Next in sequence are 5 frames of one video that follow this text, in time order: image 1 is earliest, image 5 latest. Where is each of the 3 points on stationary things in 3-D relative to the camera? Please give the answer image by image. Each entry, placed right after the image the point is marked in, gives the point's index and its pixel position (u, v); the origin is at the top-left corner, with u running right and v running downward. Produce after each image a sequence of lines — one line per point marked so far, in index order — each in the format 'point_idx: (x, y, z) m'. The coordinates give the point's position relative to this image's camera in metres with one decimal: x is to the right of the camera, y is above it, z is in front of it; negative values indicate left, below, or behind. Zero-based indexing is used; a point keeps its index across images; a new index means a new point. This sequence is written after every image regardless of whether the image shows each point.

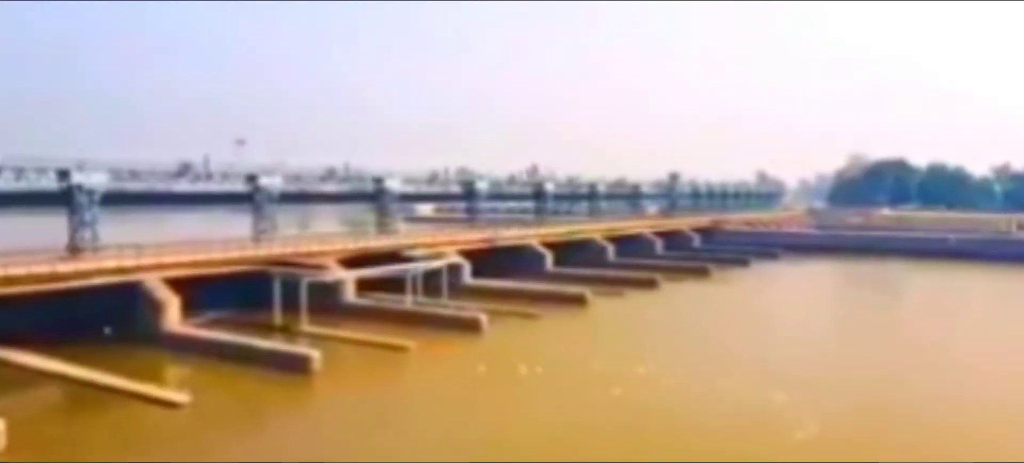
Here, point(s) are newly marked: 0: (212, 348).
0: (-5.4, -2.1, +18.2) m
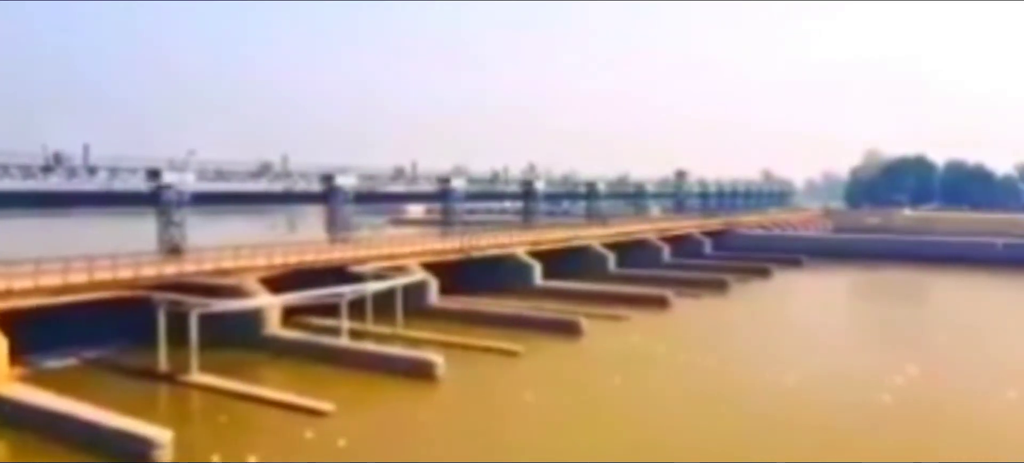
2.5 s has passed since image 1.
0: (-5.9, -2.3, +12.7) m
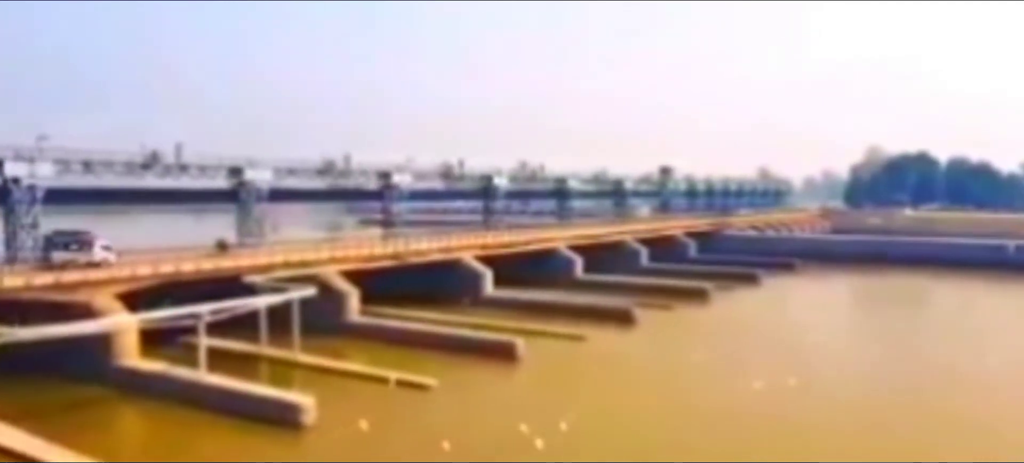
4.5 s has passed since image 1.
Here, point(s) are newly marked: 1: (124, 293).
0: (-7.2, -2.4, +9.1) m
1: (-6.2, -0.9, +16.3) m
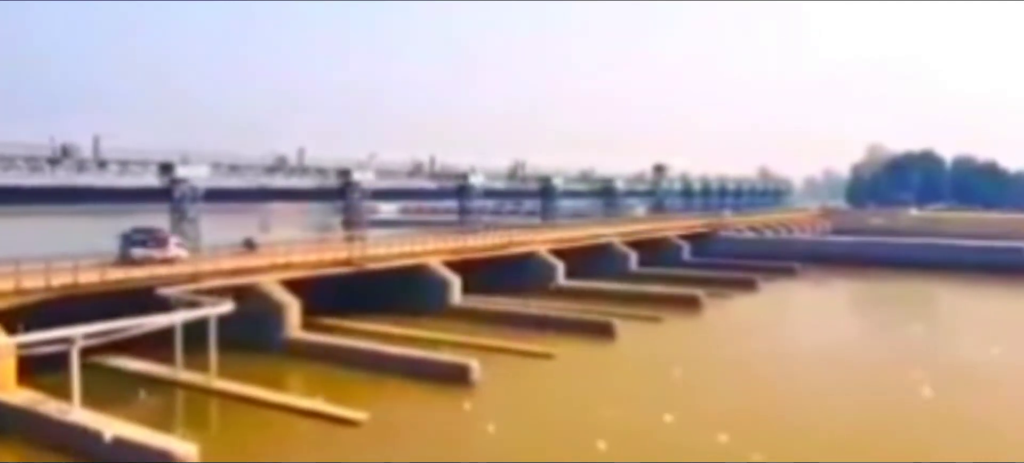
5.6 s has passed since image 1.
0: (-7.9, -2.4, +6.7) m
1: (-6.8, -1.0, +13.9) m
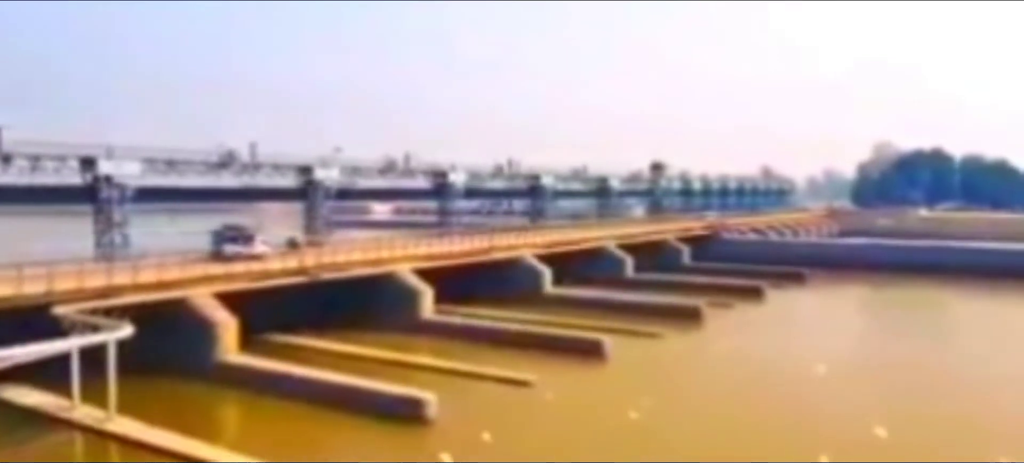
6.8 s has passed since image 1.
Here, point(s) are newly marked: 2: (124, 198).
0: (-8.3, -2.5, +4.2) m
1: (-7.2, -1.1, +11.4) m
2: (-6.6, +0.6, +17.6) m
